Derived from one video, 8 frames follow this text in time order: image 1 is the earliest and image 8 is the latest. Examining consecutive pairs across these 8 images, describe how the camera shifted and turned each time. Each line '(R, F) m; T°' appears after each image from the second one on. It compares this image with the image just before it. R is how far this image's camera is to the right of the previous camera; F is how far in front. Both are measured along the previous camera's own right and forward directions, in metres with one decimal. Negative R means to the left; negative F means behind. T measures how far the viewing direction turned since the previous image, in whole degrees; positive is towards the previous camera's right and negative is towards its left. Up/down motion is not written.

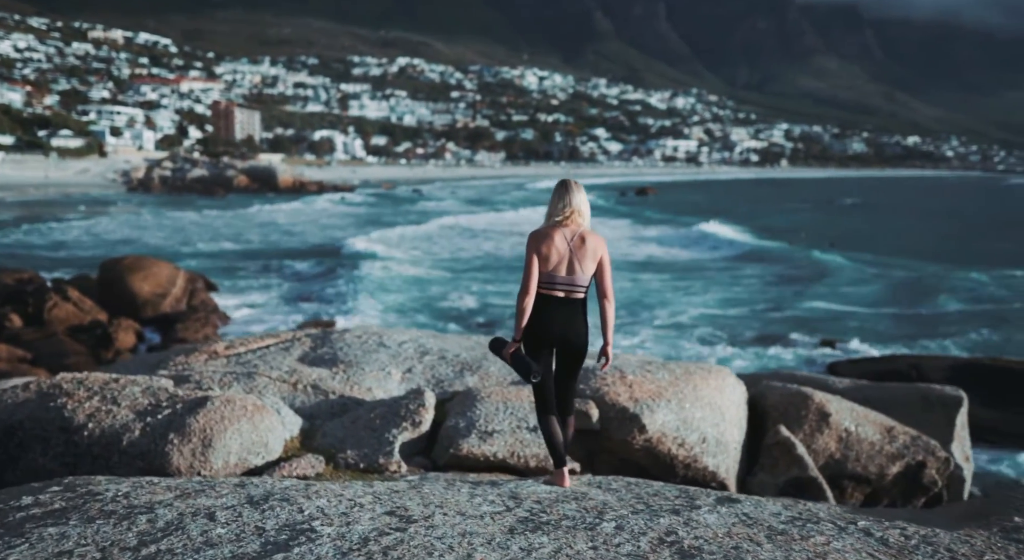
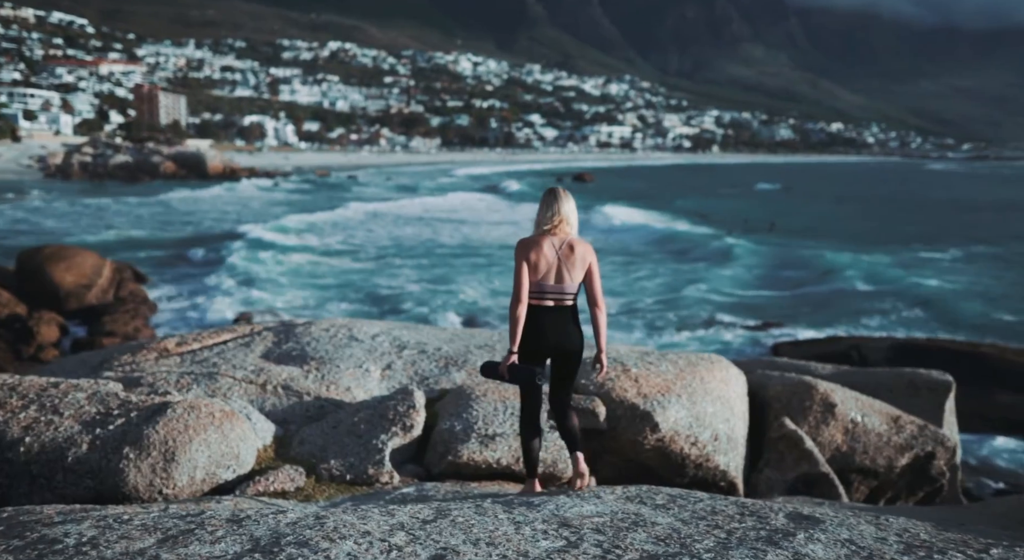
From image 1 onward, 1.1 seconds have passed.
(-0.3, +0.5) m; +4°
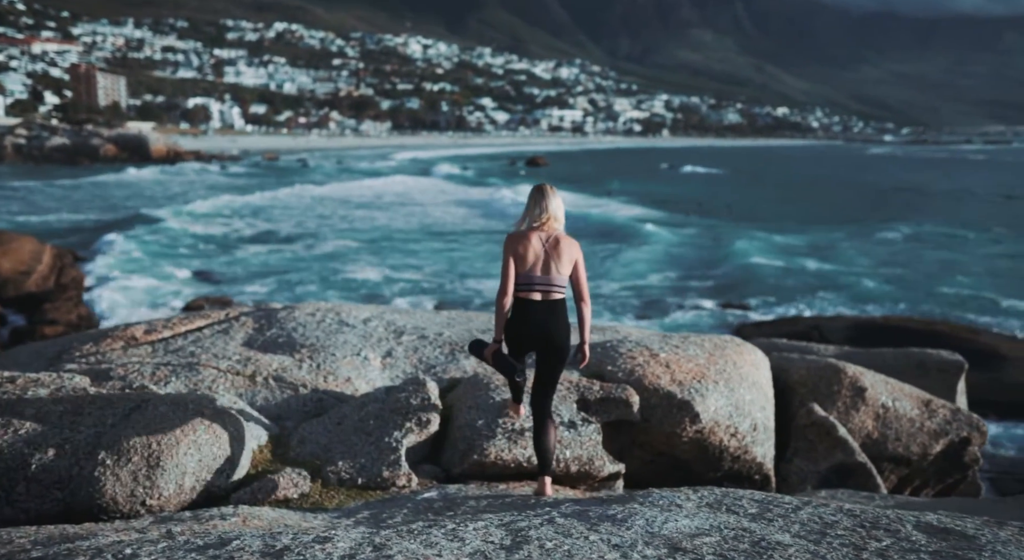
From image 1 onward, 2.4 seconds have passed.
(-0.4, +0.5) m; +3°
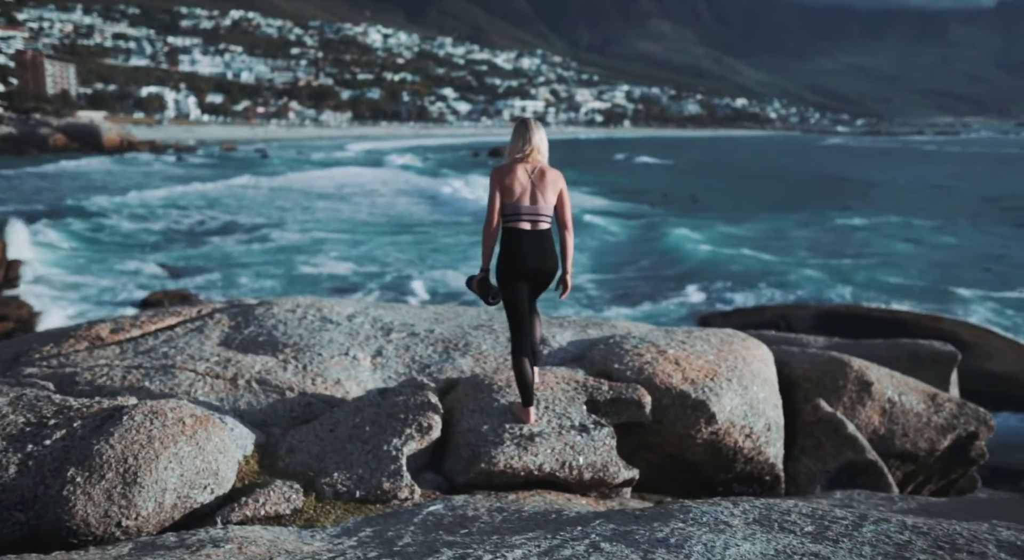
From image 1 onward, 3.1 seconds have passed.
(-0.2, +0.3) m; +2°
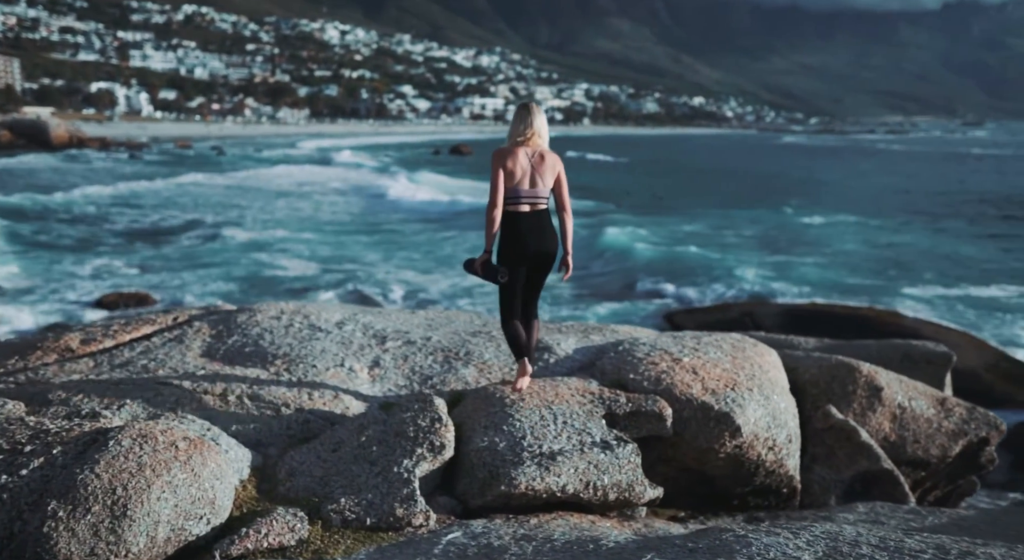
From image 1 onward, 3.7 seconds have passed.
(-0.2, +0.3) m; +3°
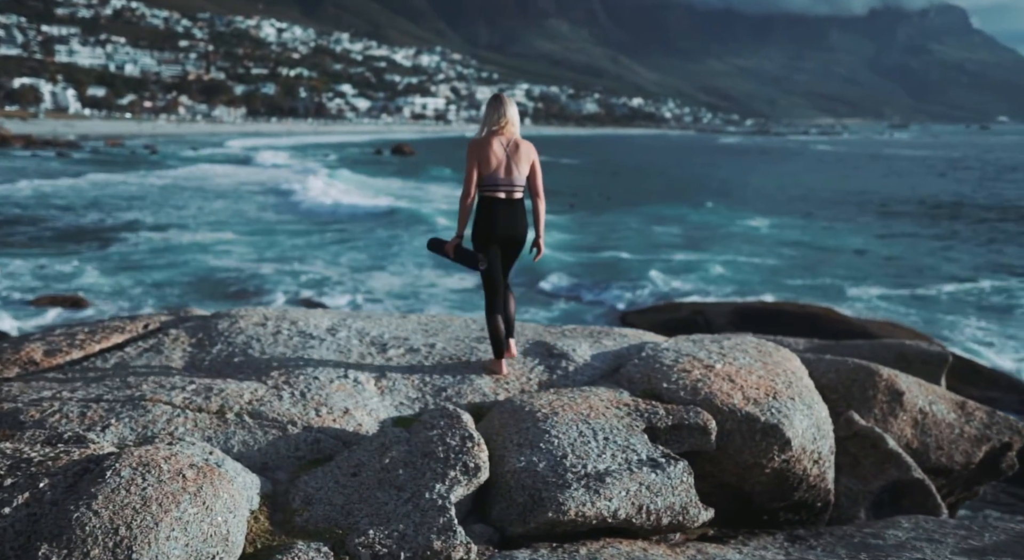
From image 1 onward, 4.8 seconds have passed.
(-0.4, +0.3) m; +4°
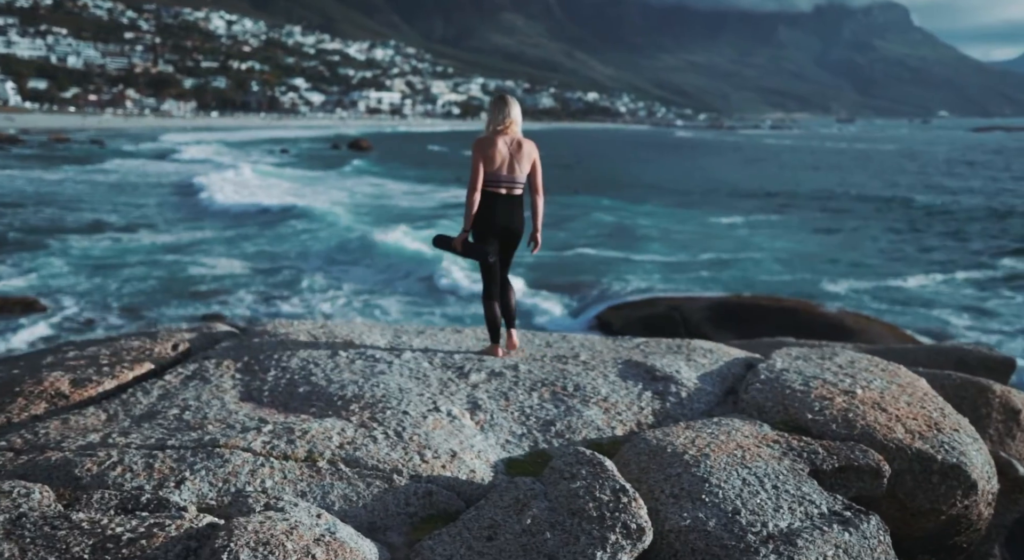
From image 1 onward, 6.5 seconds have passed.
(-0.6, +0.5) m; +3°
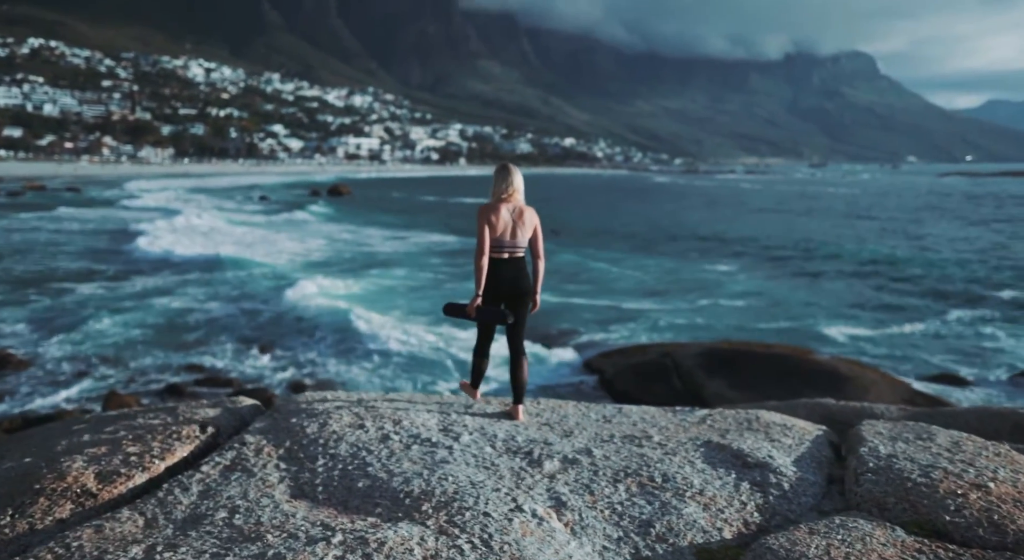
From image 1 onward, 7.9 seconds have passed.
(-0.4, +0.4) m; +1°
